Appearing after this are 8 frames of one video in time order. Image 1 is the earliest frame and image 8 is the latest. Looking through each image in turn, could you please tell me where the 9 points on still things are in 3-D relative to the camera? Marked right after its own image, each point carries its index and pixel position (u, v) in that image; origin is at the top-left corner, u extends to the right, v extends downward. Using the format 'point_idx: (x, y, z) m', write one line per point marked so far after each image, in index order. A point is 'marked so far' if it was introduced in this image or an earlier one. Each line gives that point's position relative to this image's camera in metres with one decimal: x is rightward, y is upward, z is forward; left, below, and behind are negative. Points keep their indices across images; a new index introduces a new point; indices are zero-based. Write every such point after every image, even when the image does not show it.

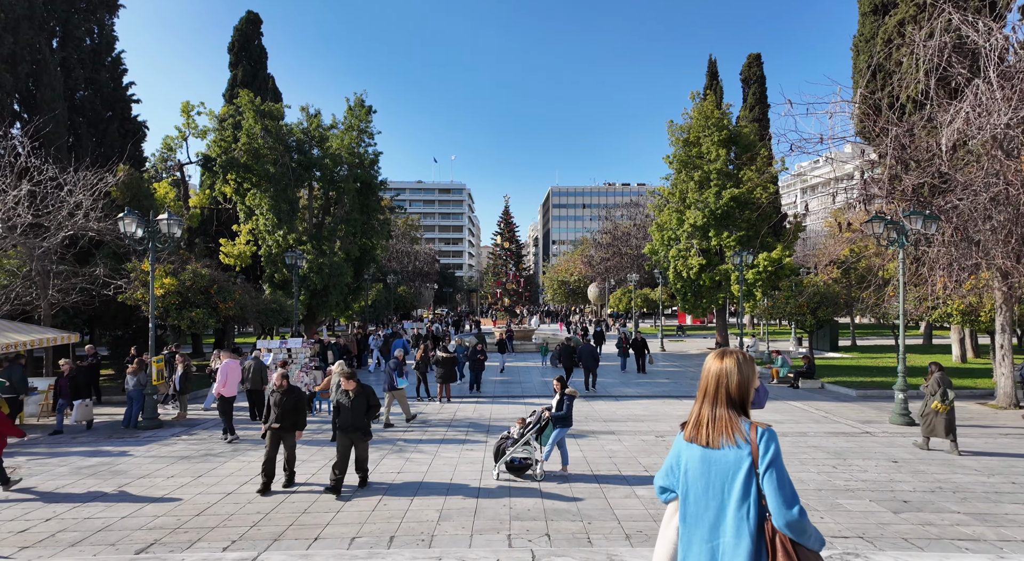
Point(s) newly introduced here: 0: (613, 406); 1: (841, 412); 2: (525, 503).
0: (+2.5, -3.0, +15.5) m
1: (+7.8, -3.1, +15.2) m
2: (+0.2, -2.8, +8.1) m
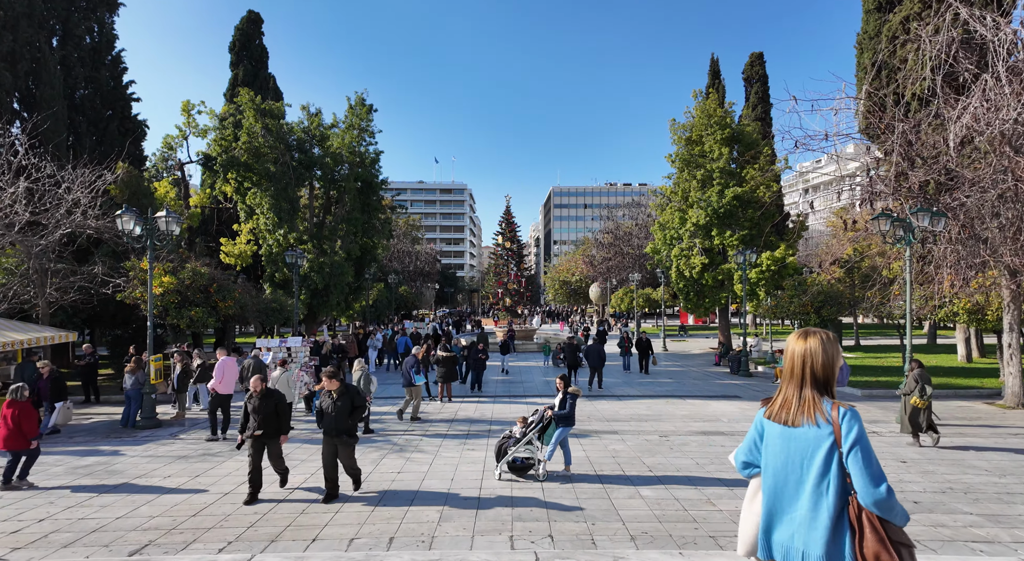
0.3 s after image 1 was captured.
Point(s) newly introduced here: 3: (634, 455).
0: (+2.5, -3.0, +15.4) m
1: (+7.8, -3.1, +15.0) m
2: (+0.2, -2.7, +7.9) m
3: (+2.0, -2.8, +10.4) m
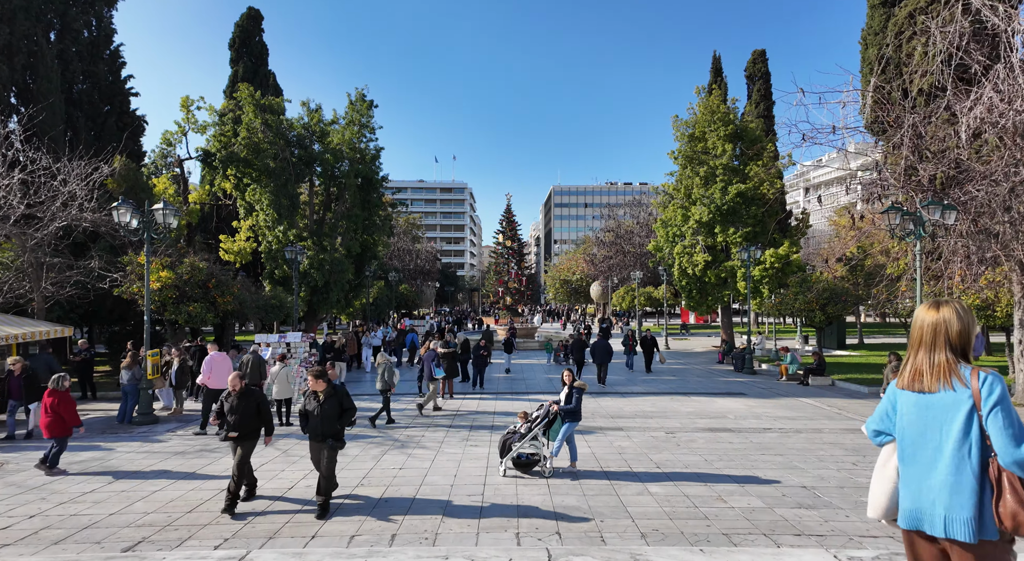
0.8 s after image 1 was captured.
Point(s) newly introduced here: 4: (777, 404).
0: (+2.6, -2.9, +15.1) m
1: (+7.9, -3.0, +14.8) m
2: (+0.3, -2.6, +7.7) m
3: (+2.0, -2.7, +10.2) m
4: (+6.3, -3.0, +15.4) m
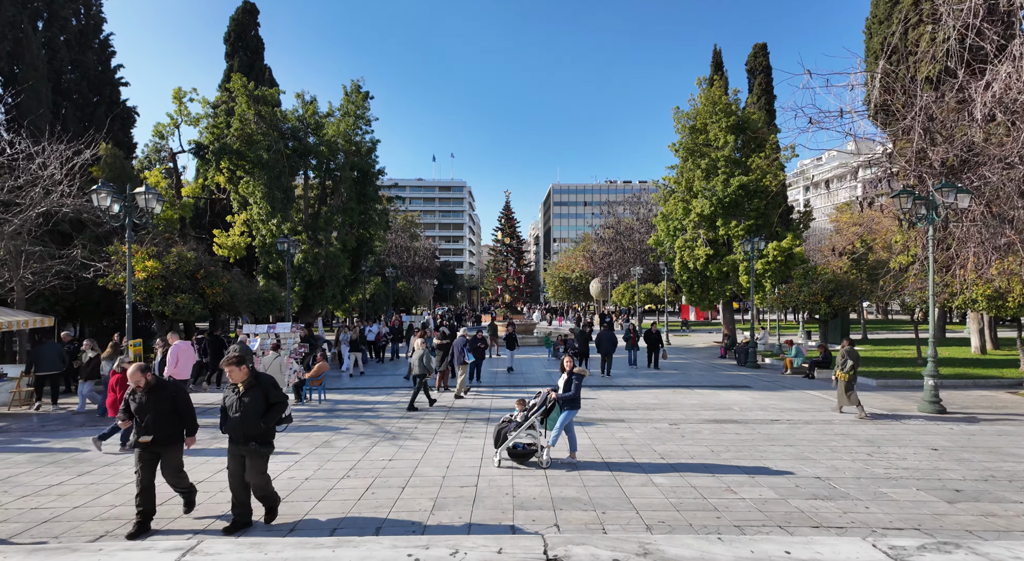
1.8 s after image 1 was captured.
0: (+2.5, -2.6, +14.6) m
1: (+7.9, -2.7, +14.3) m
2: (+0.2, -2.4, +7.2) m
3: (+2.0, -2.5, +9.7) m
4: (+6.2, -2.7, +14.9) m
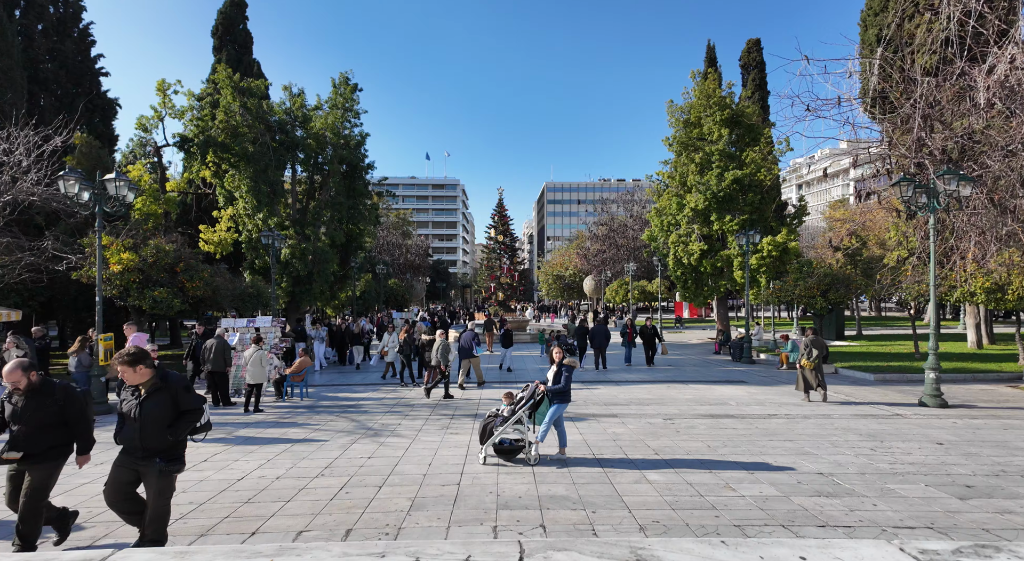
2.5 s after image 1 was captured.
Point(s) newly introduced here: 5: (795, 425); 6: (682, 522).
0: (+2.3, -2.4, +14.2) m
1: (+7.6, -2.5, +13.9) m
2: (0.0, -2.2, +6.7) m
3: (+1.8, -2.3, +9.3) m
4: (+6.0, -2.5, +14.5) m
5: (+4.6, -2.3, +10.4) m
6: (+1.5, -2.2, +5.8) m
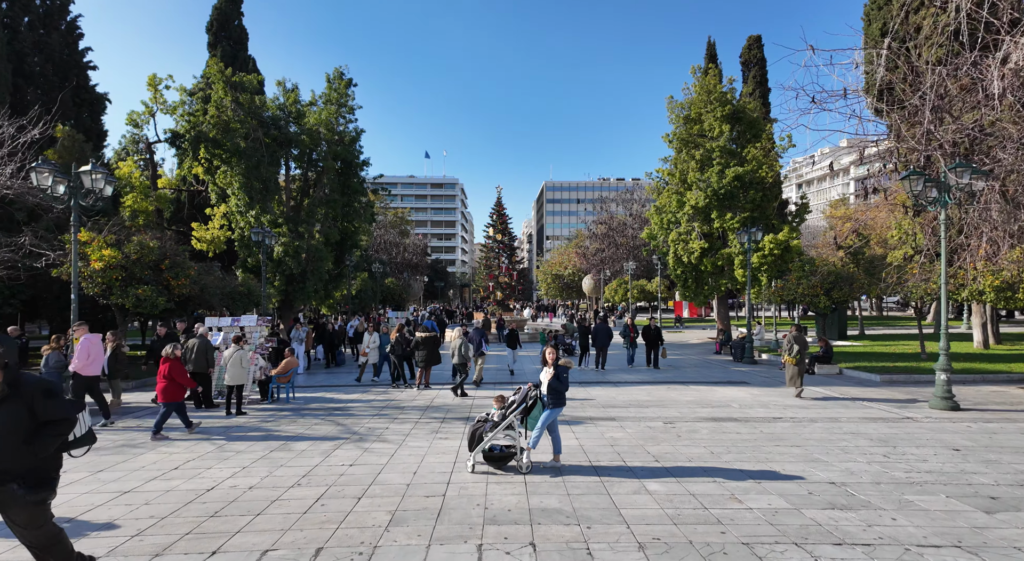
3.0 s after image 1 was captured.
0: (+2.2, -2.4, +13.7) m
1: (+7.5, -2.4, +13.5) m
2: (-0.1, -2.1, +6.3) m
3: (+1.7, -2.2, +8.8) m
4: (+5.9, -2.4, +14.0) m
5: (+4.5, -2.3, +9.9) m
6: (+1.4, -2.1, +5.3) m
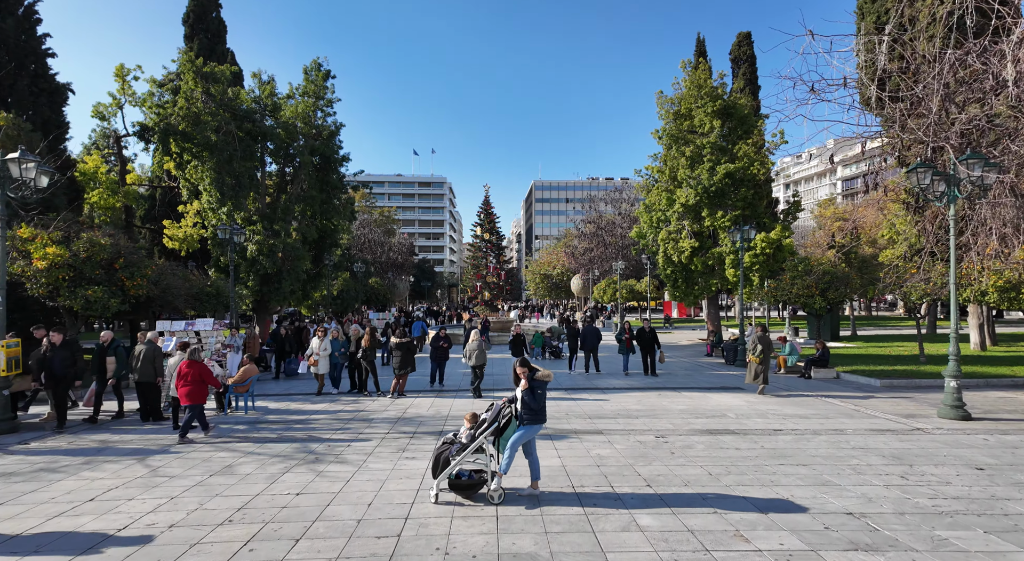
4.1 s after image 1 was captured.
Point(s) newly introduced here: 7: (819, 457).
0: (+1.8, -2.4, +12.8) m
1: (+7.1, -2.4, +12.6) m
2: (-0.3, -2.2, +5.3) m
3: (+1.4, -2.2, +7.9) m
4: (+5.5, -2.4, +13.1) m
5: (+4.1, -2.3, +9.1) m
6: (+1.2, -2.1, +4.3) m
7: (+3.9, -2.3, +8.2) m
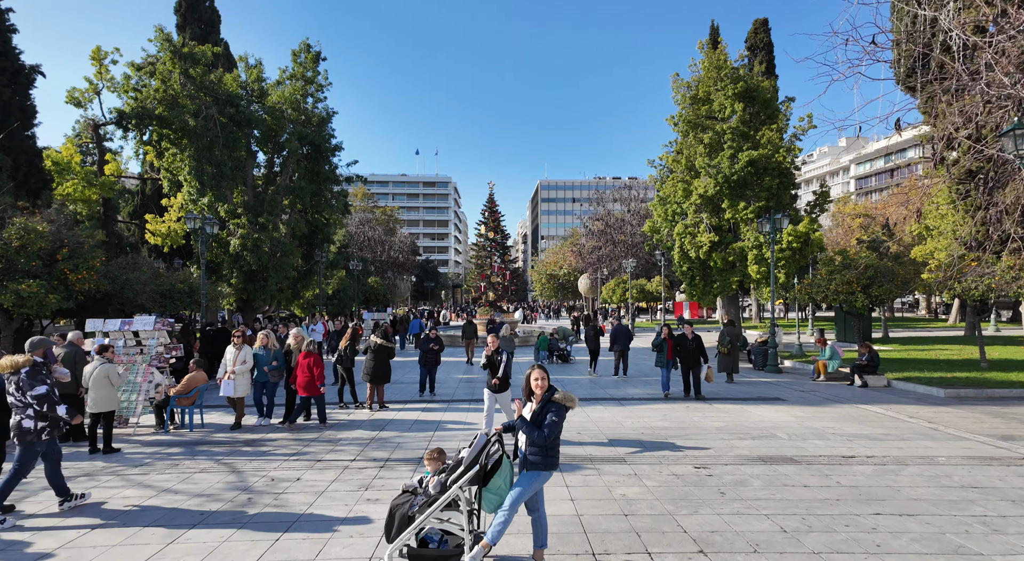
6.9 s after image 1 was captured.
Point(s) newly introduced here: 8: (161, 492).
0: (+1.8, -2.2, +10.7) m
1: (+7.1, -2.3, +10.5) m
2: (-0.4, -2.0, +3.2) m
3: (+1.3, -2.1, +5.8) m
4: (+5.5, -2.3, +11.0) m
5: (+4.1, -2.1, +6.9) m
6: (+1.1, -2.0, +2.3) m
7: (+3.9, -2.1, +6.1) m
8: (-3.5, -2.1, +6.5) m
